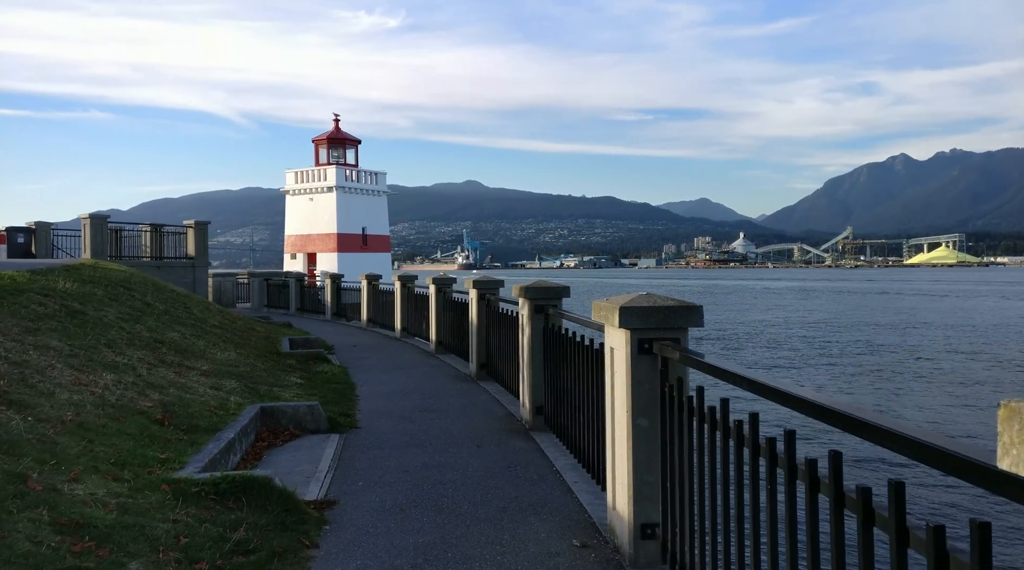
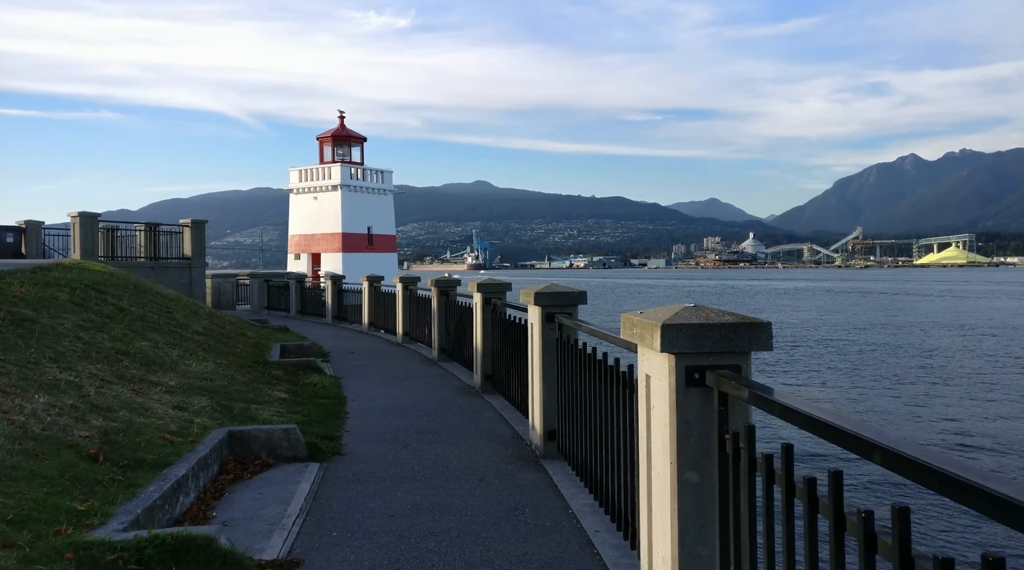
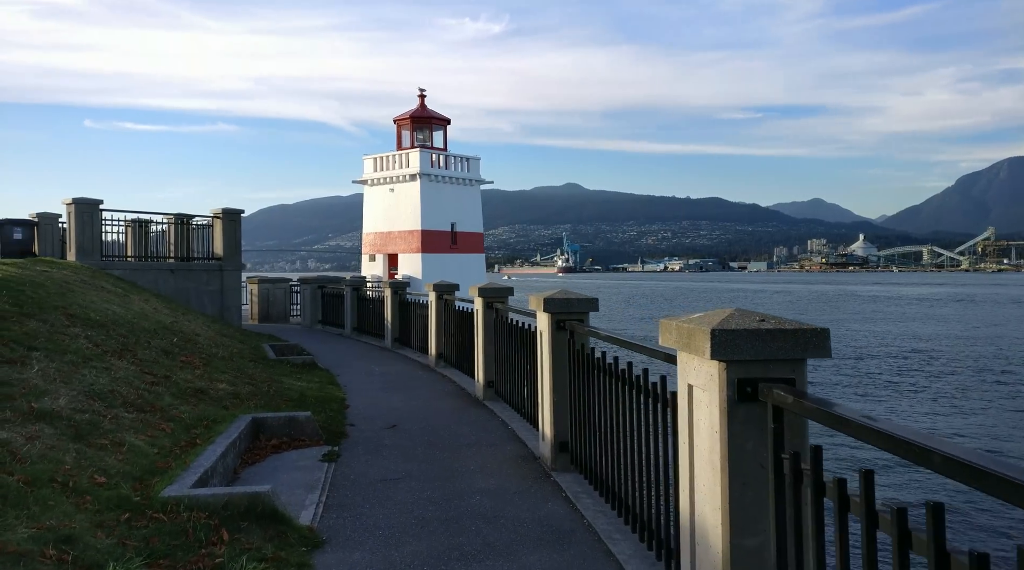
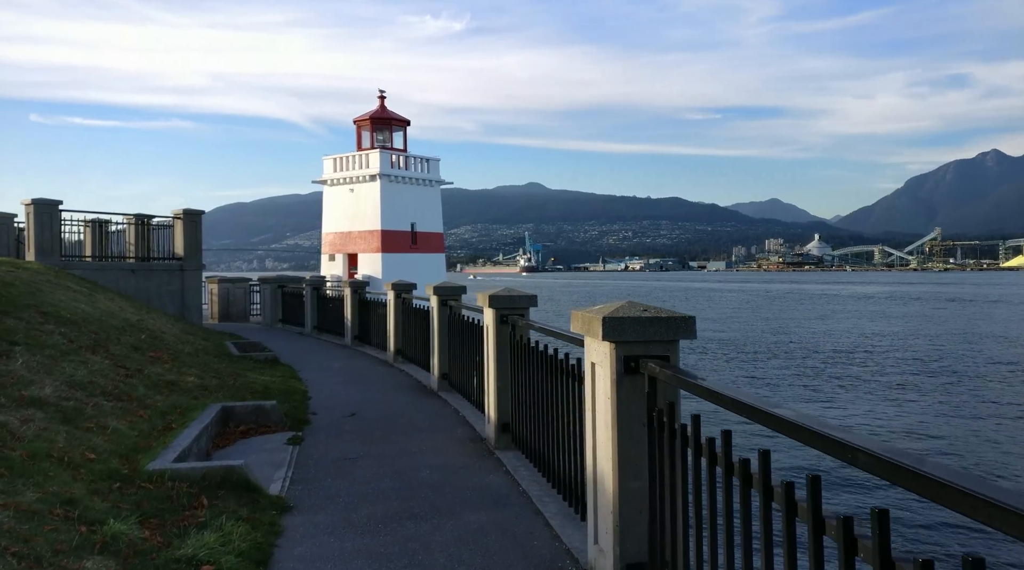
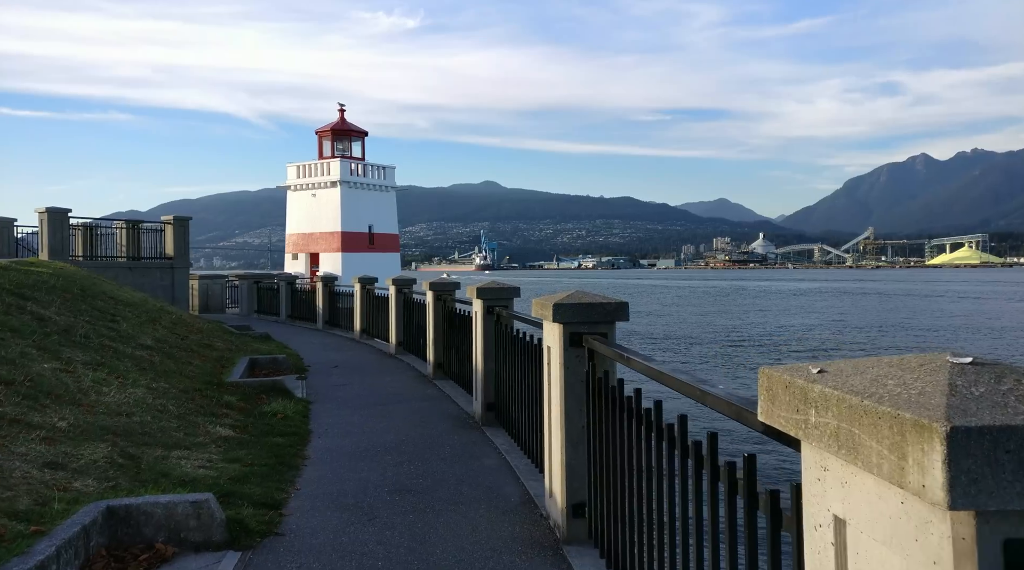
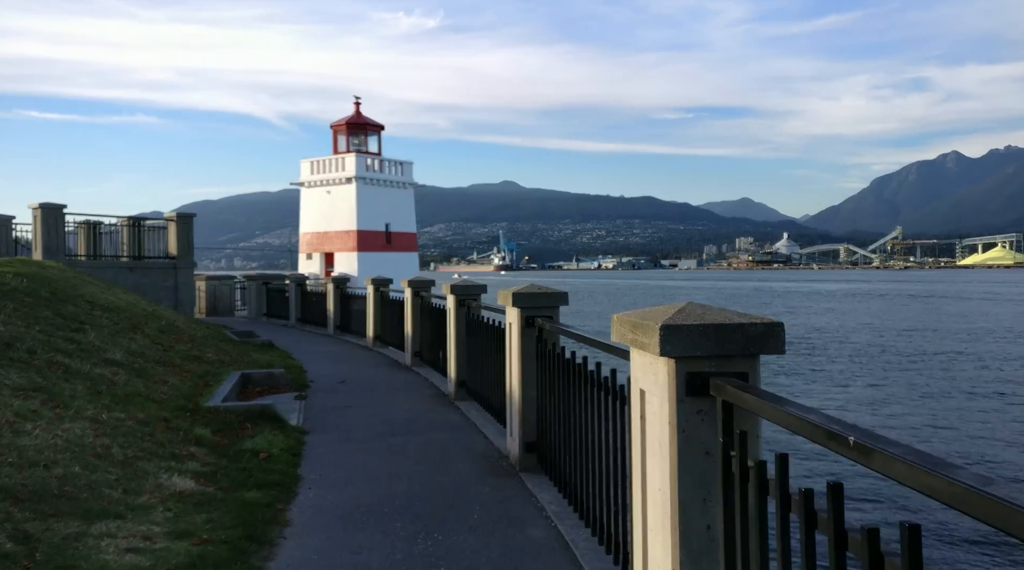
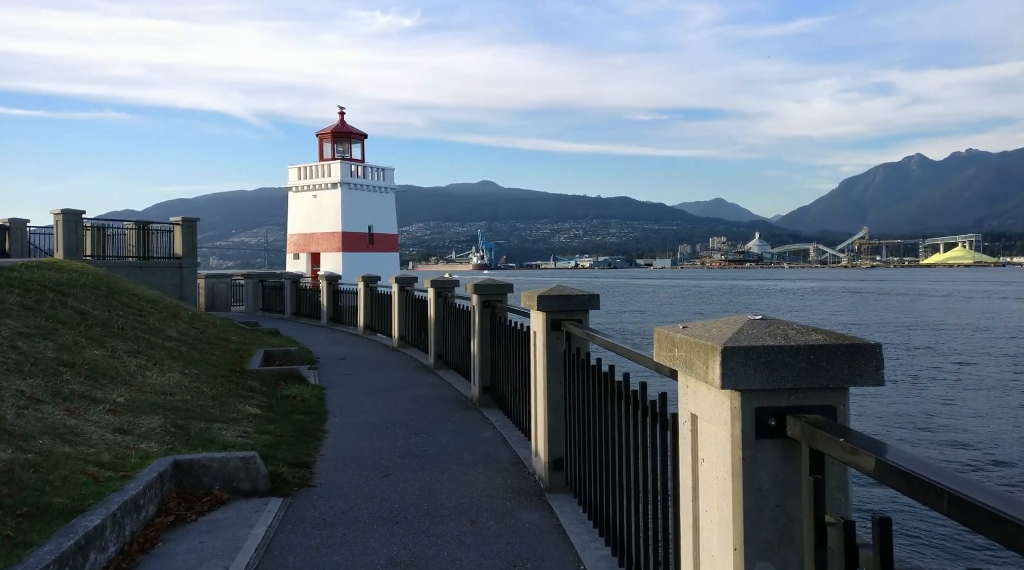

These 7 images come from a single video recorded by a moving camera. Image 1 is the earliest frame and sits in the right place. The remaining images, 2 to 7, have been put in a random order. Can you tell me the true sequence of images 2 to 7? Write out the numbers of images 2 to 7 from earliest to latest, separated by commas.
2, 7, 5, 6, 4, 3
